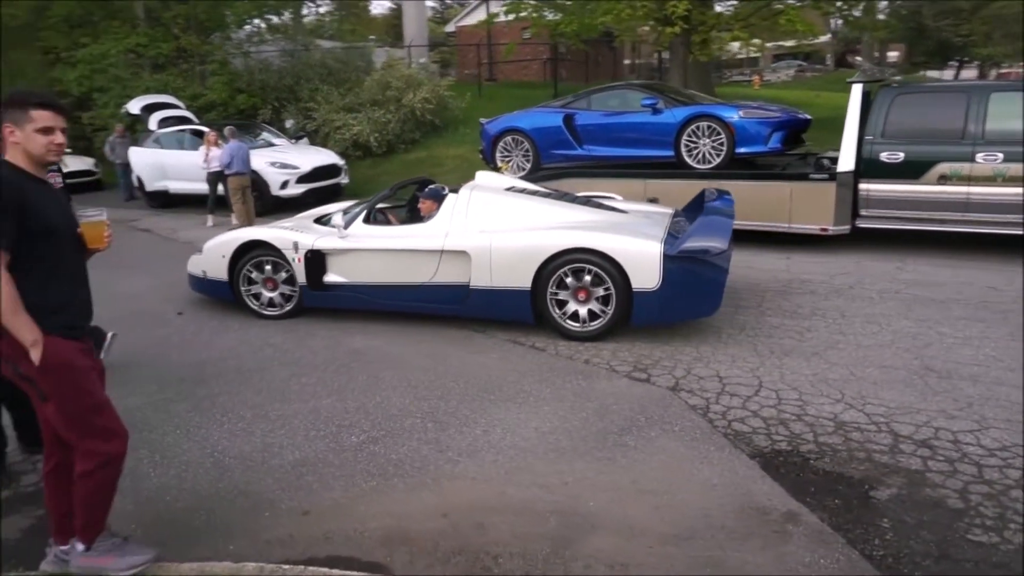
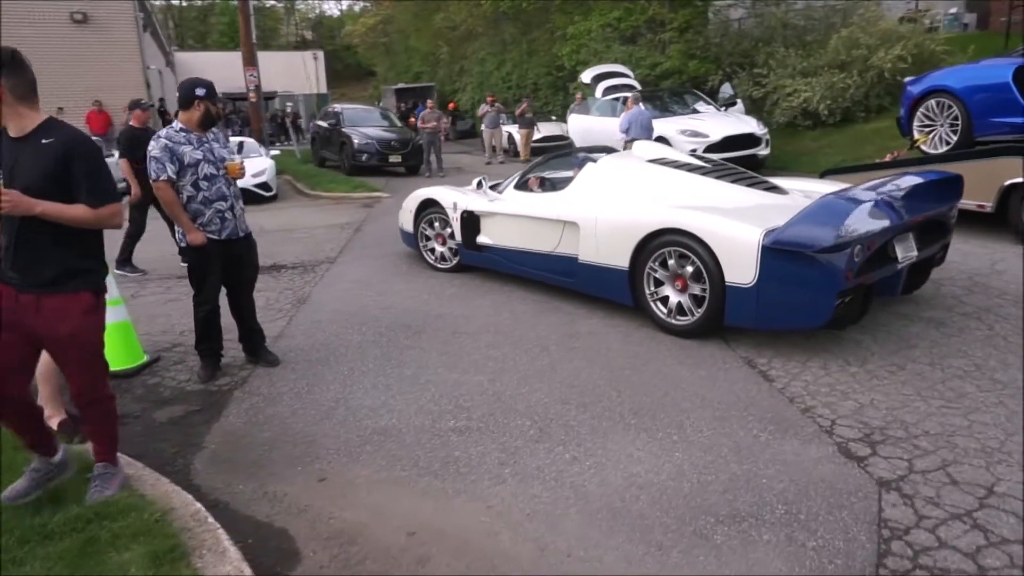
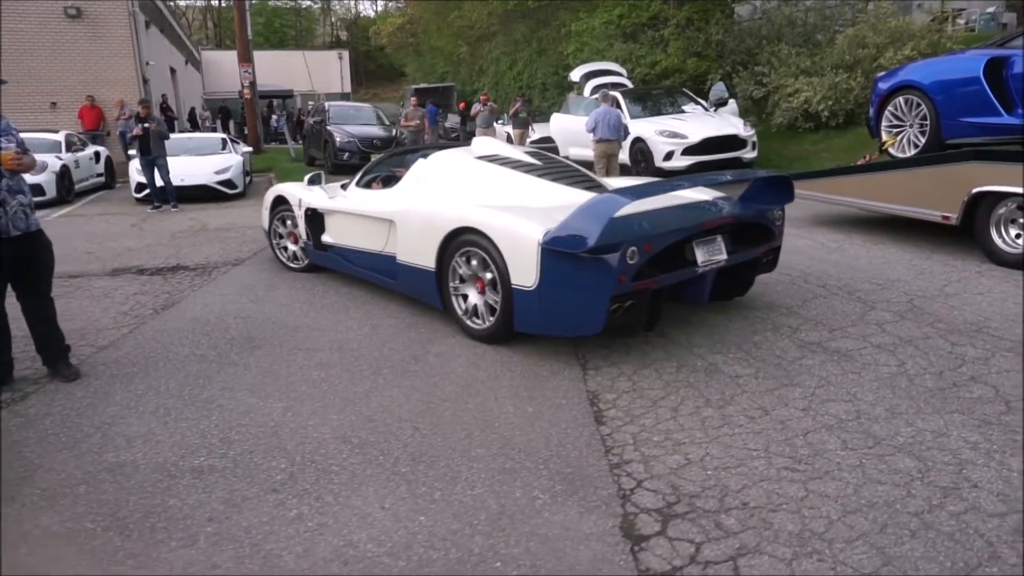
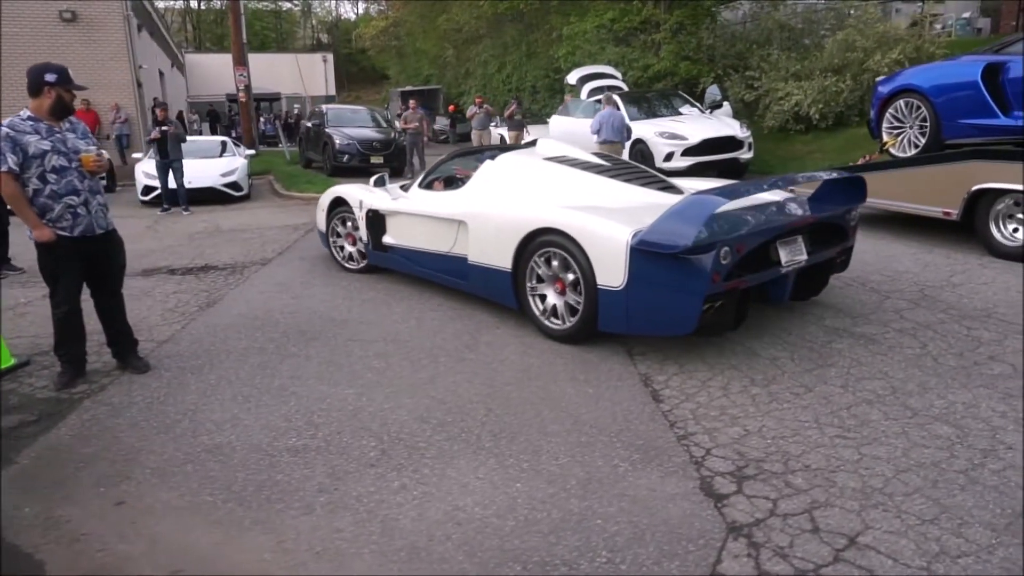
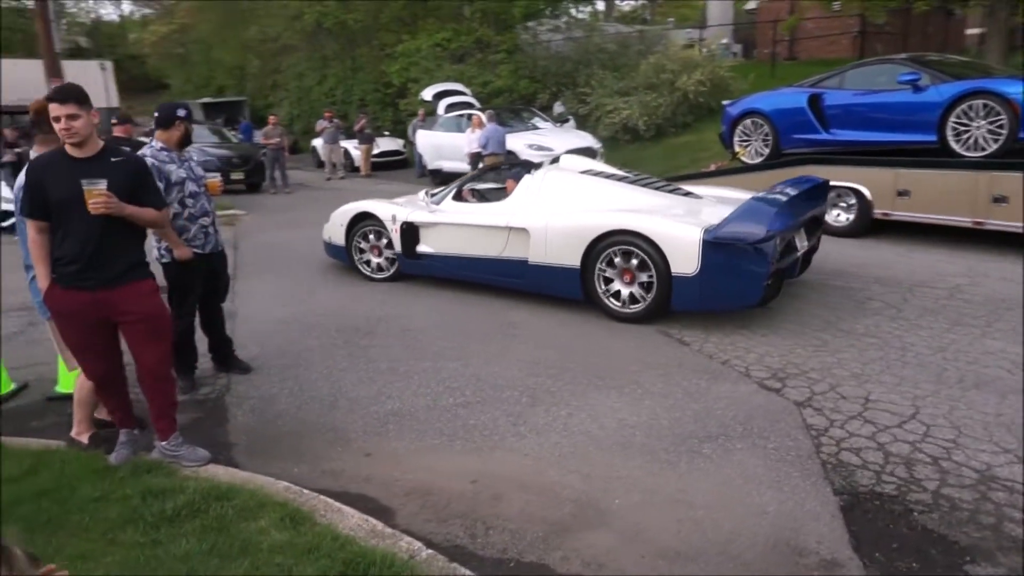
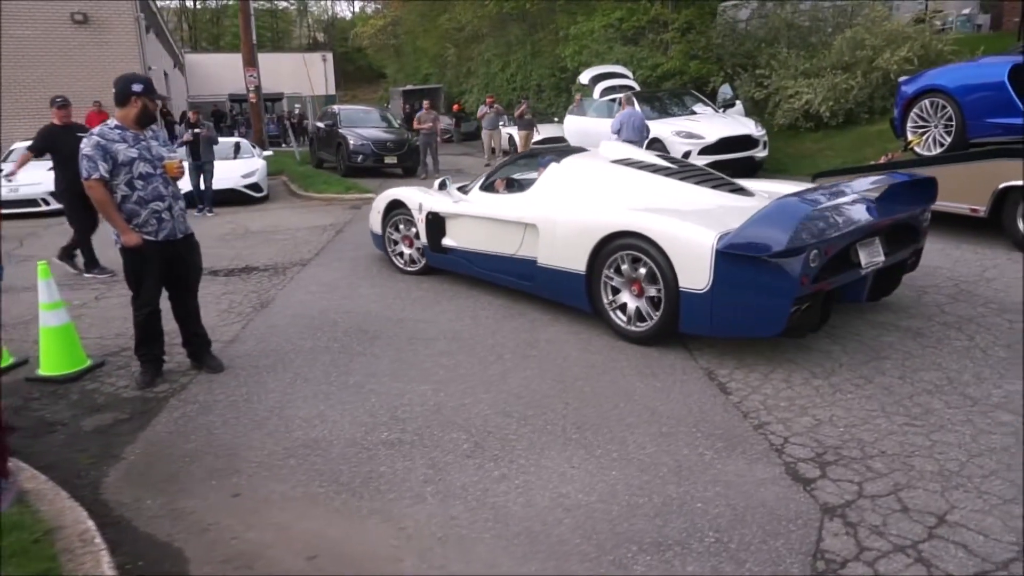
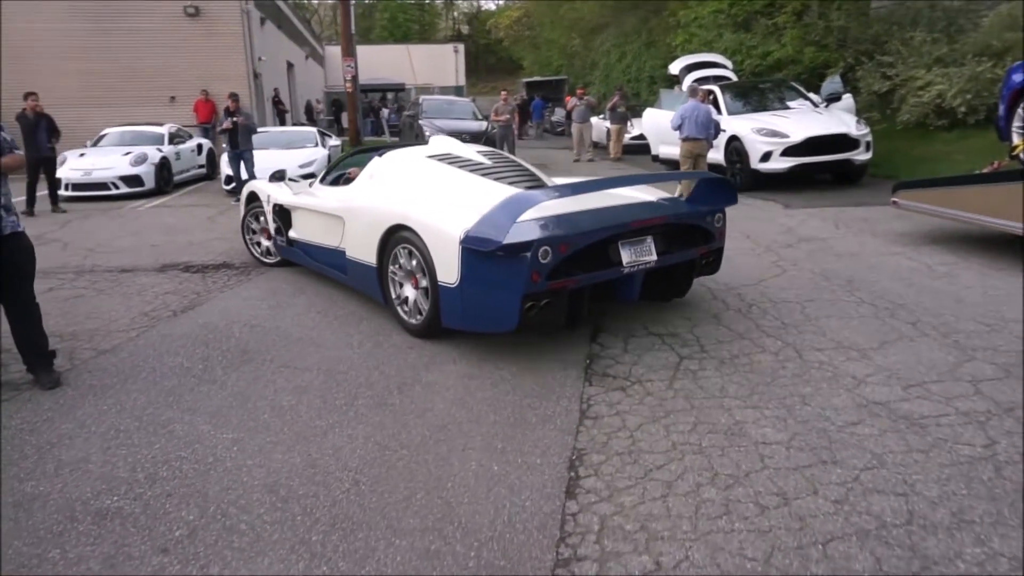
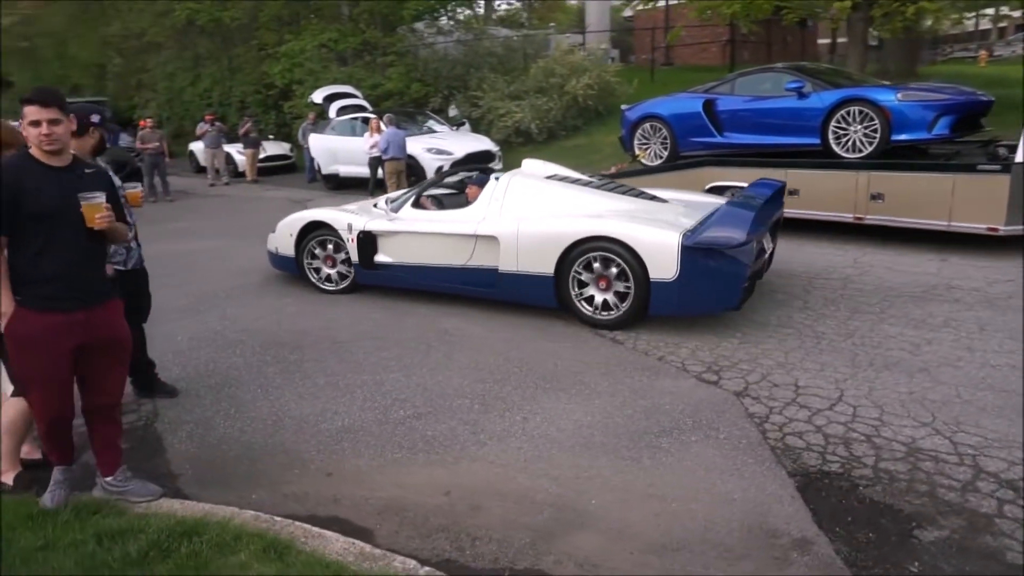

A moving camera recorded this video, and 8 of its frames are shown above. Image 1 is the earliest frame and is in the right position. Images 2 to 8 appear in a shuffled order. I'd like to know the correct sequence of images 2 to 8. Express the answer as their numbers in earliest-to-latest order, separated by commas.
8, 5, 2, 6, 4, 3, 7
